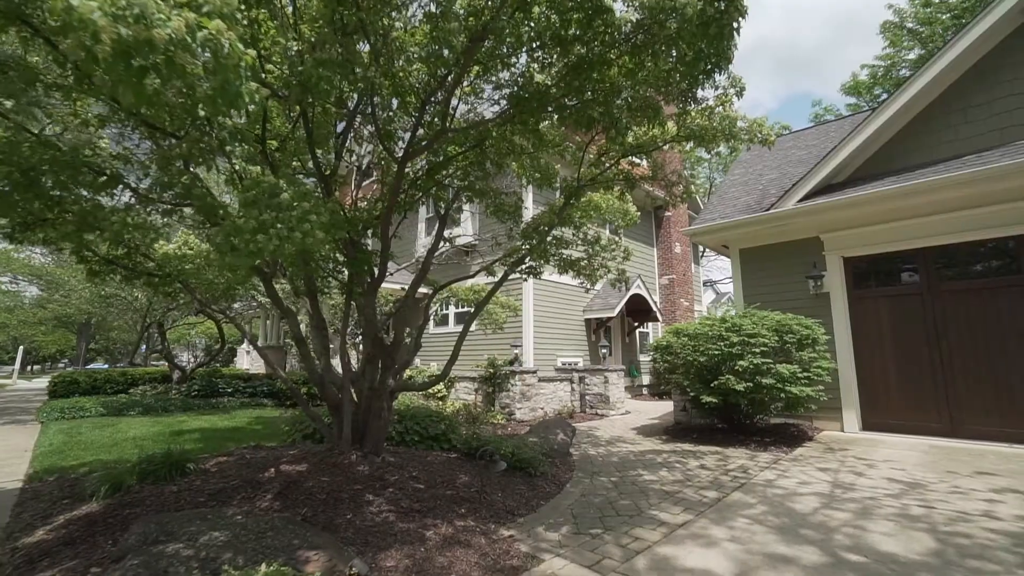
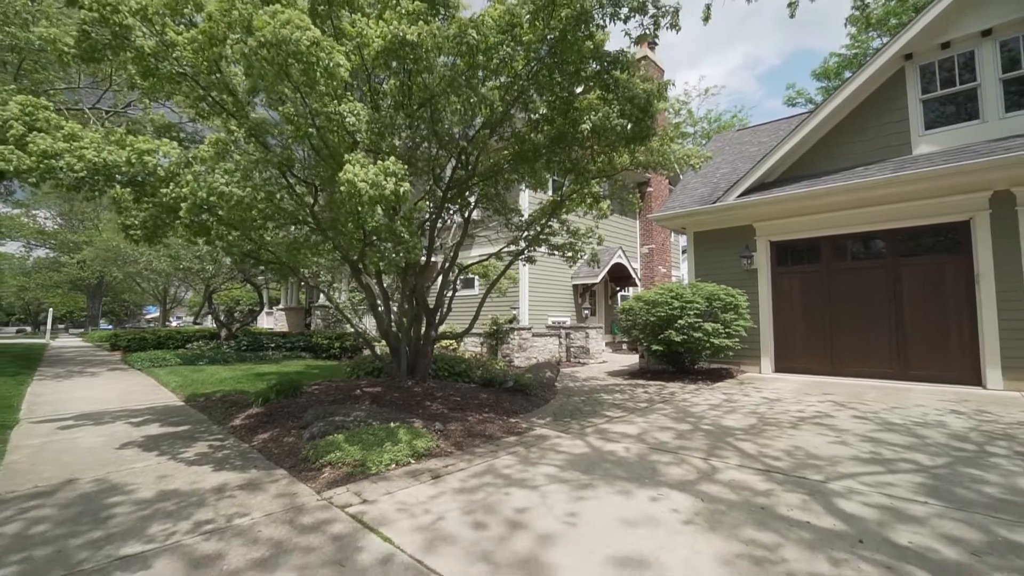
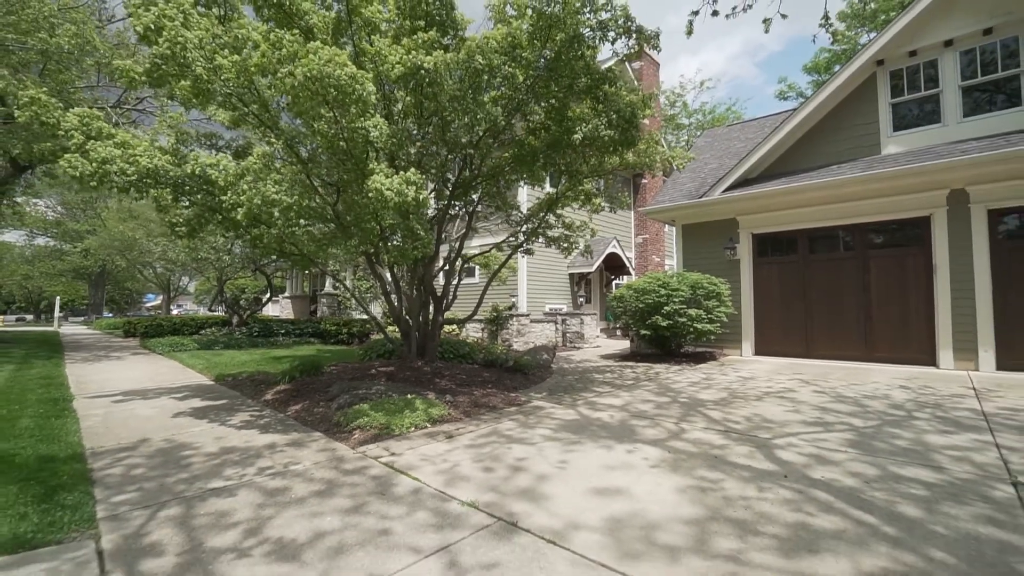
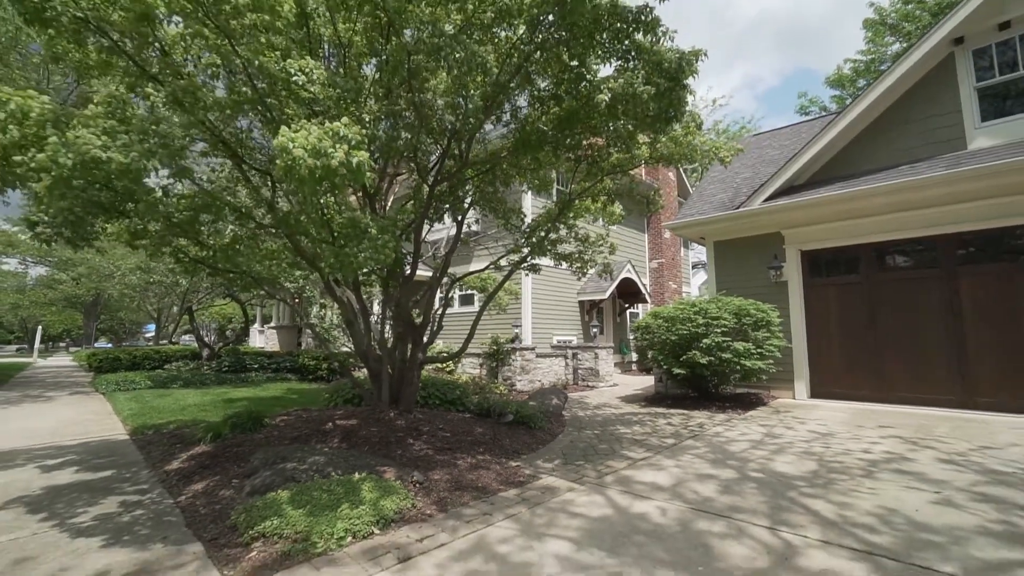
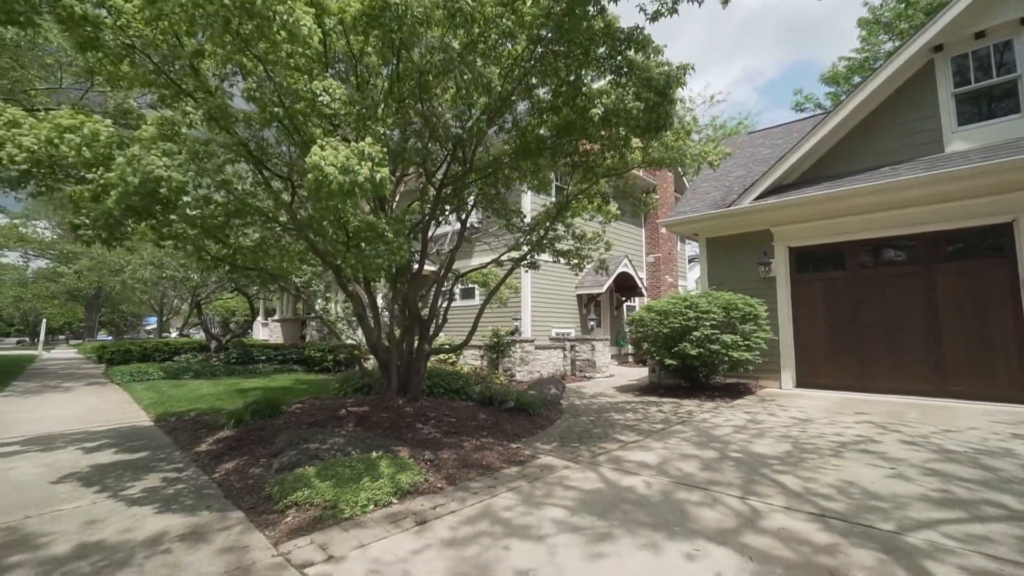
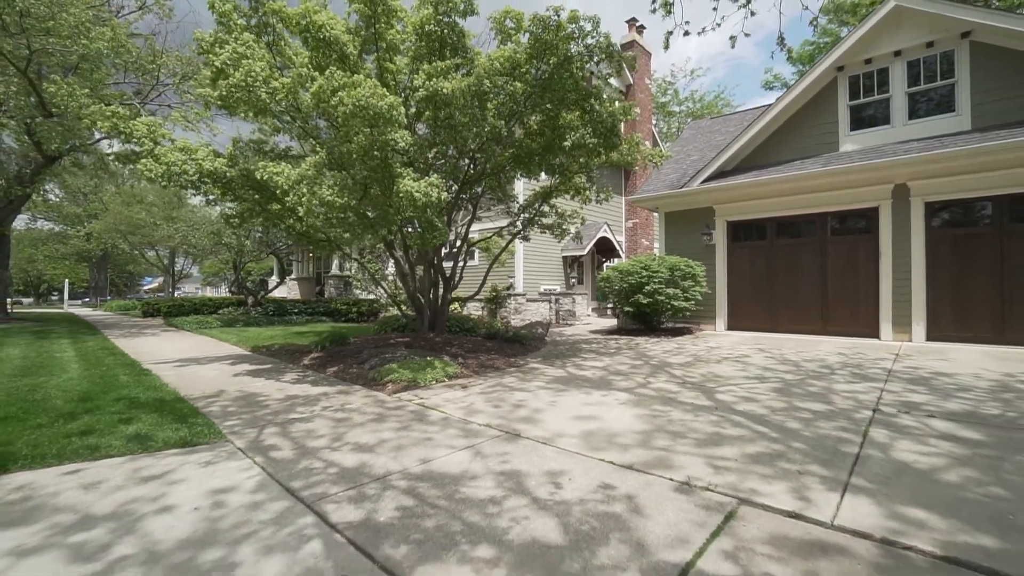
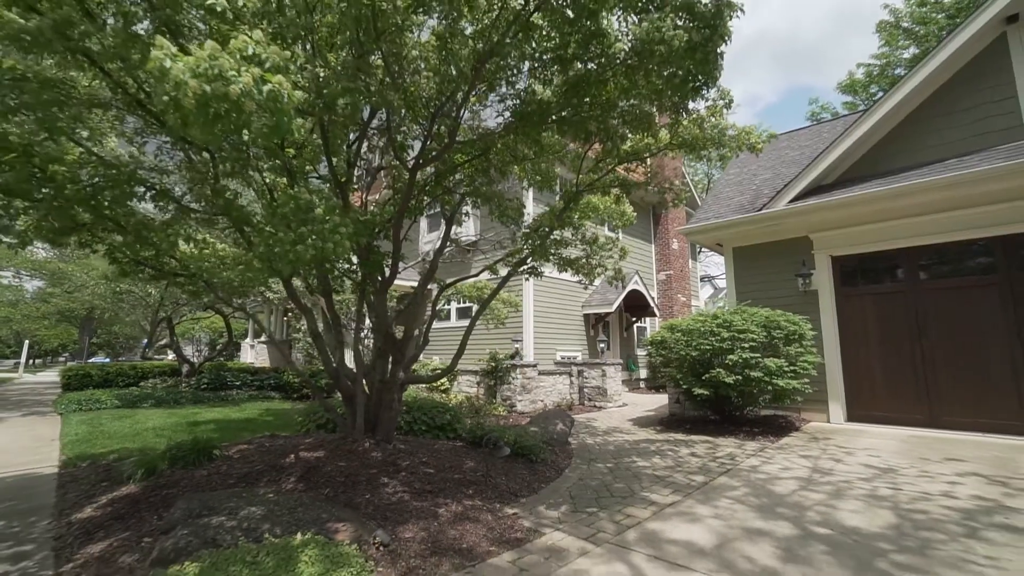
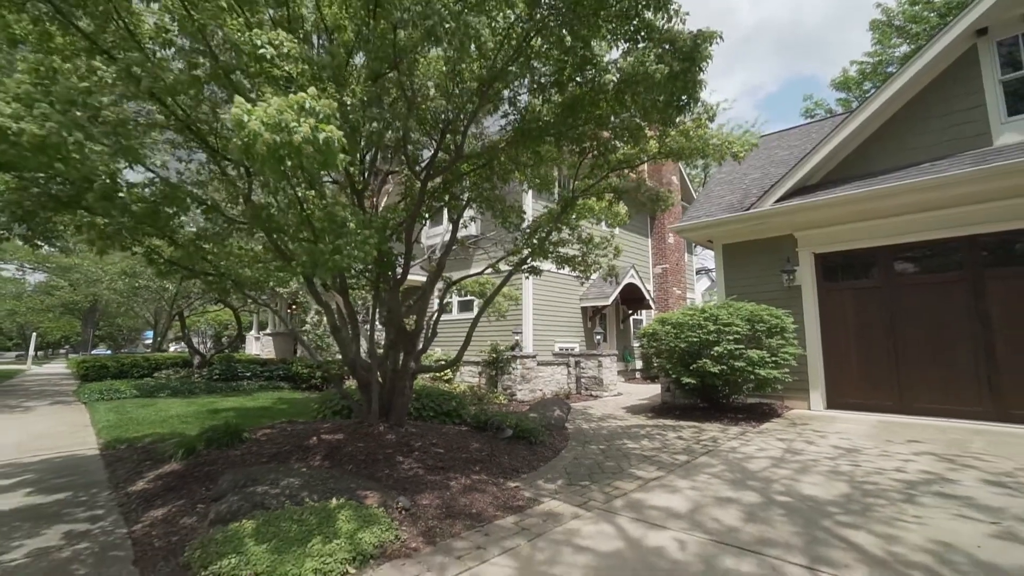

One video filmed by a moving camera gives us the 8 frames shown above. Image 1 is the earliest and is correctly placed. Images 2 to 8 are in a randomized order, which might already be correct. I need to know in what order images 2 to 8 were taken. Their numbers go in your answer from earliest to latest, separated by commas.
7, 8, 4, 5, 2, 3, 6
